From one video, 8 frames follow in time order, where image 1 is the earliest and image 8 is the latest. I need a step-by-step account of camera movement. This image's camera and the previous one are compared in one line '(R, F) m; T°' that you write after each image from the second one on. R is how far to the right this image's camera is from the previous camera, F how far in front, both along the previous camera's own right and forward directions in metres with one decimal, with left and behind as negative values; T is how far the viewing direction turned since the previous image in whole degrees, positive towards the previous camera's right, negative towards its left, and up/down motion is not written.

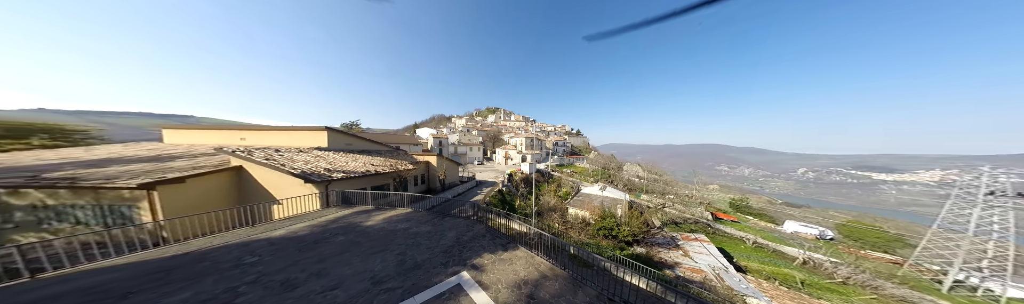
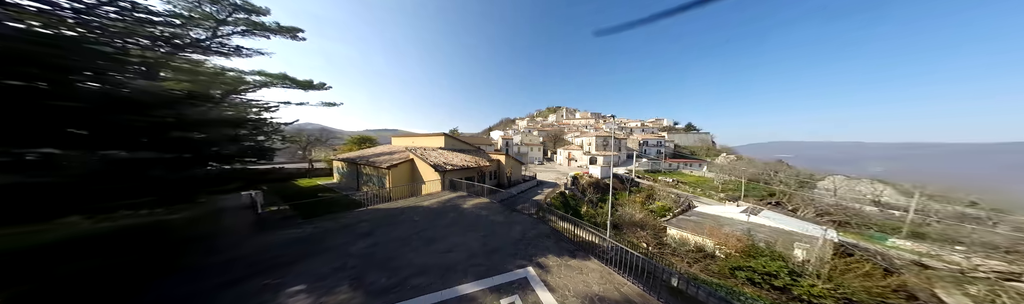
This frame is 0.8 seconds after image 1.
(-1.2, -0.2) m; -24°
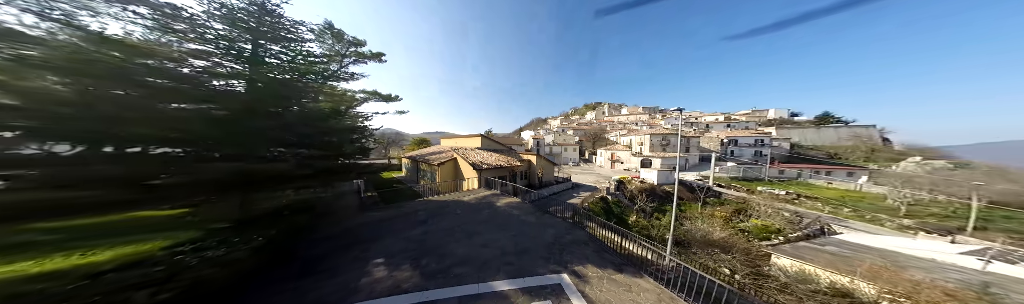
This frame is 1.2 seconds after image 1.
(-1.2, +0.2) m; -12°
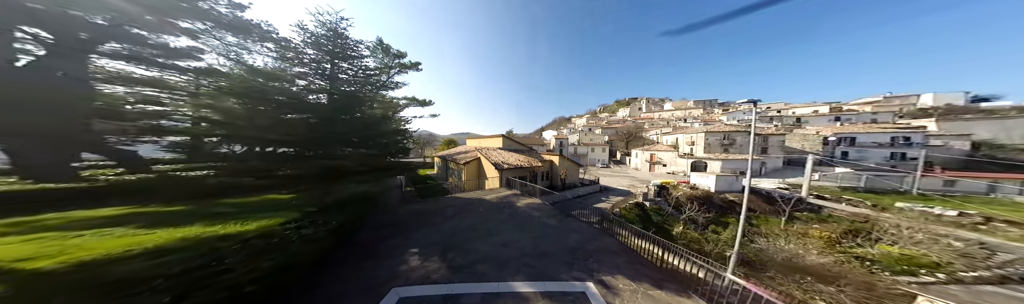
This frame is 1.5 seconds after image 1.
(+3.0, +2.0) m; -8°
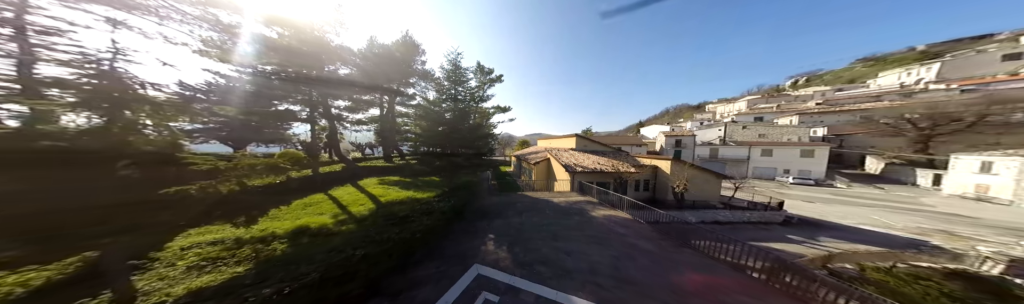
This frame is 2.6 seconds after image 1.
(-1.1, -0.2) m; -30°
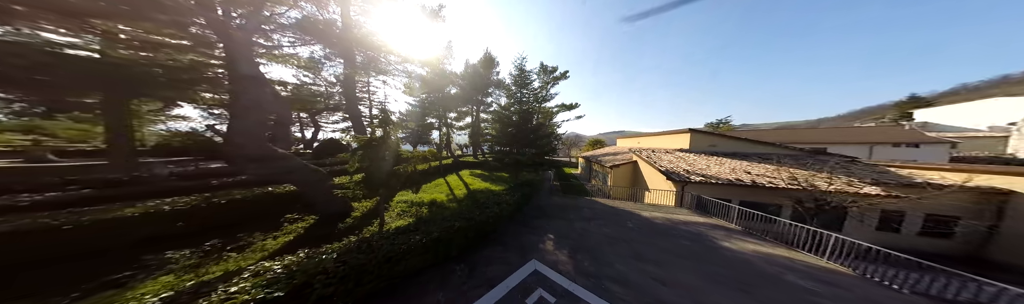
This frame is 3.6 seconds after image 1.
(-4.8, -1.5) m; -28°
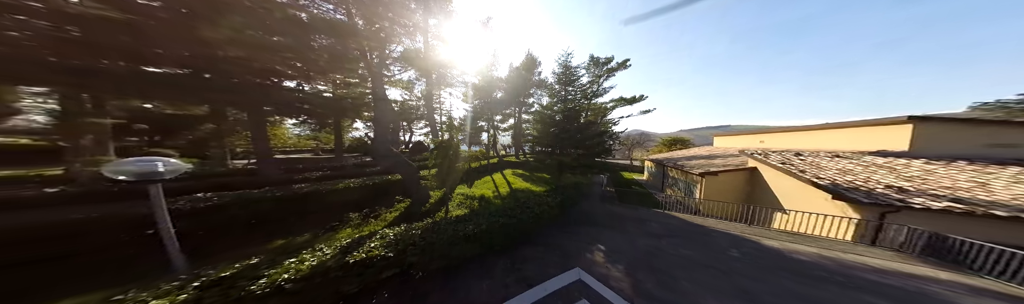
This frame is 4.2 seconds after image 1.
(-1.7, -0.5) m; -17°
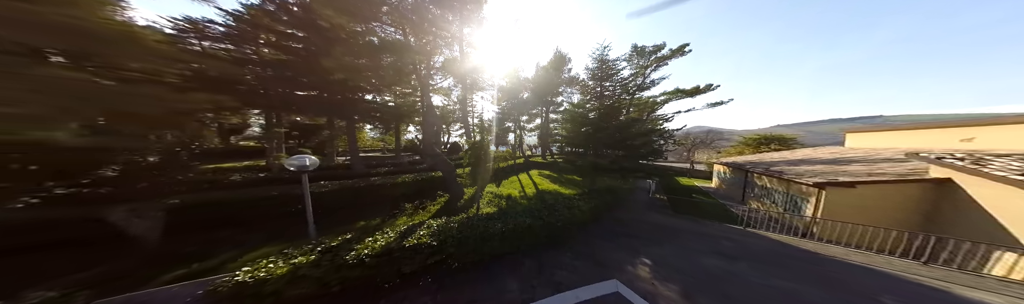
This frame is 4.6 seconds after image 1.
(-0.6, 0.0) m; -11°
